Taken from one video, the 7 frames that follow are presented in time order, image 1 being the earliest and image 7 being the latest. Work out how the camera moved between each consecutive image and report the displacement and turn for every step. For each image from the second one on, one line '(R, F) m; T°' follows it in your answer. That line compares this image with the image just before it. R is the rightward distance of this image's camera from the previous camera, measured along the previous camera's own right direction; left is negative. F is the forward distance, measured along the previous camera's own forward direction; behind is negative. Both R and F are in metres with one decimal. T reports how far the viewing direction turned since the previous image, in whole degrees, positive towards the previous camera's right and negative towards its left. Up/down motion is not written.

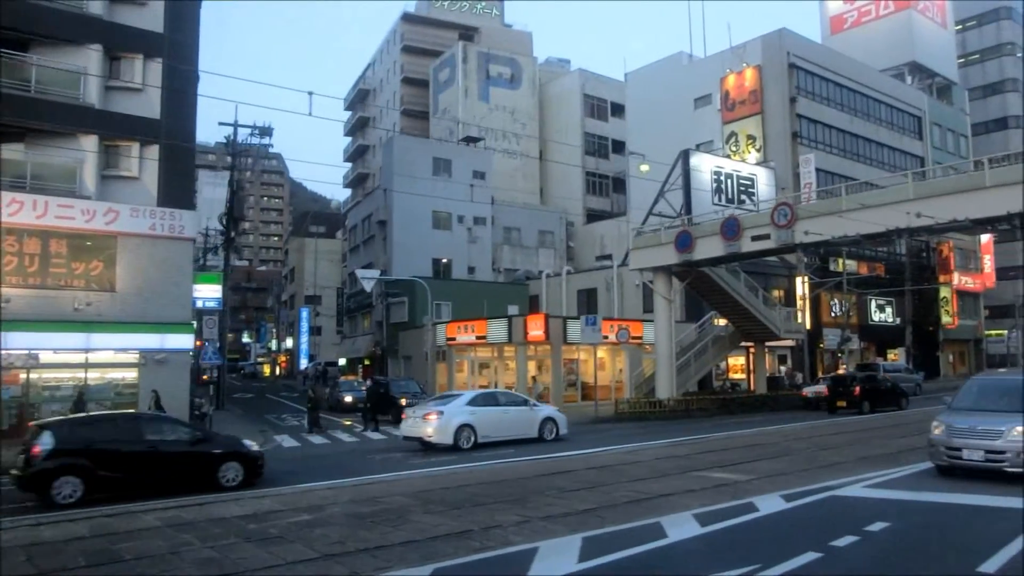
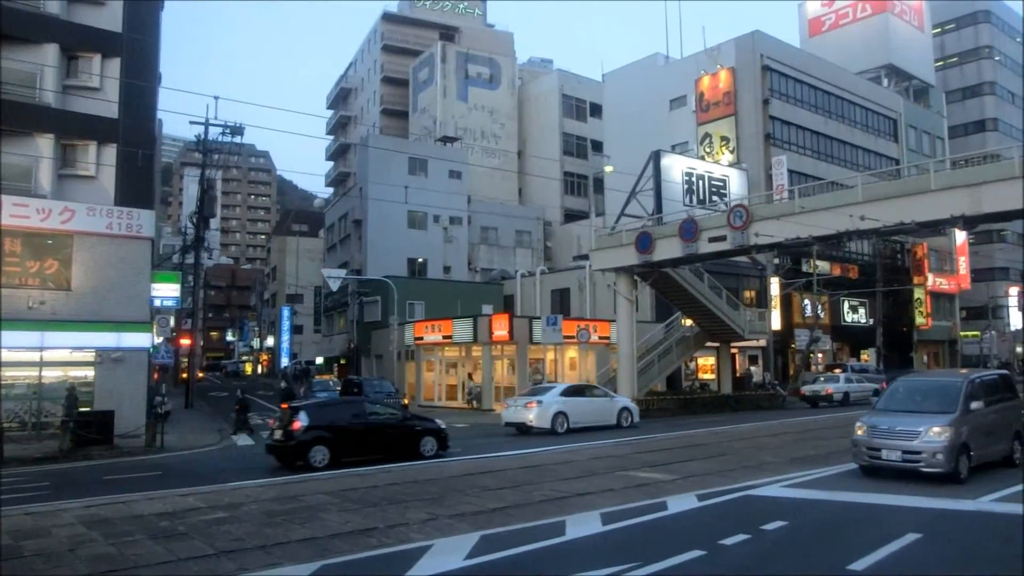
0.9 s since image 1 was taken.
(+1.2, -0.2) m; 0°
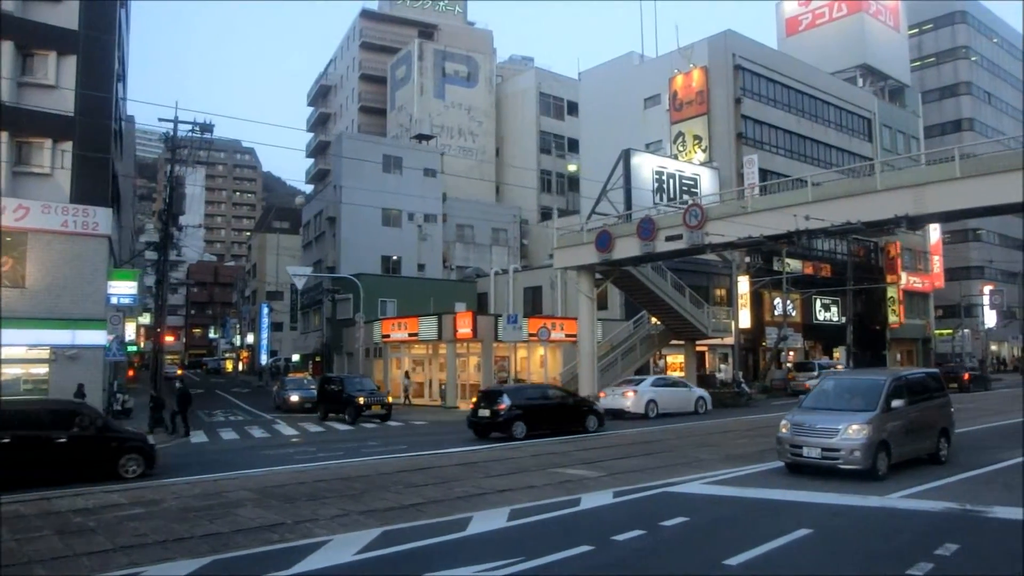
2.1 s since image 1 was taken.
(+1.2, -0.2) m; 0°
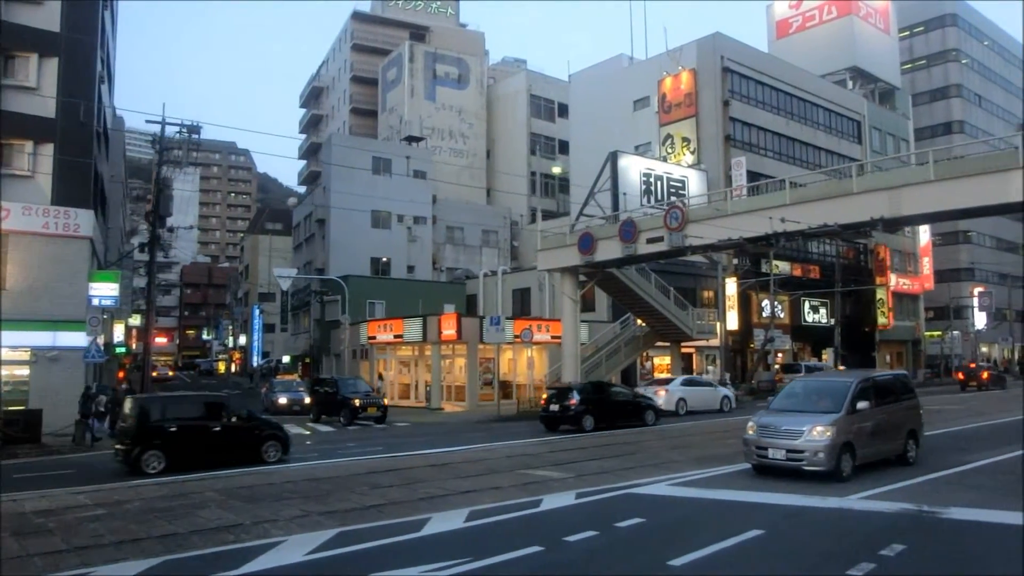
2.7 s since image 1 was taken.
(+0.6, -0.1) m; 0°
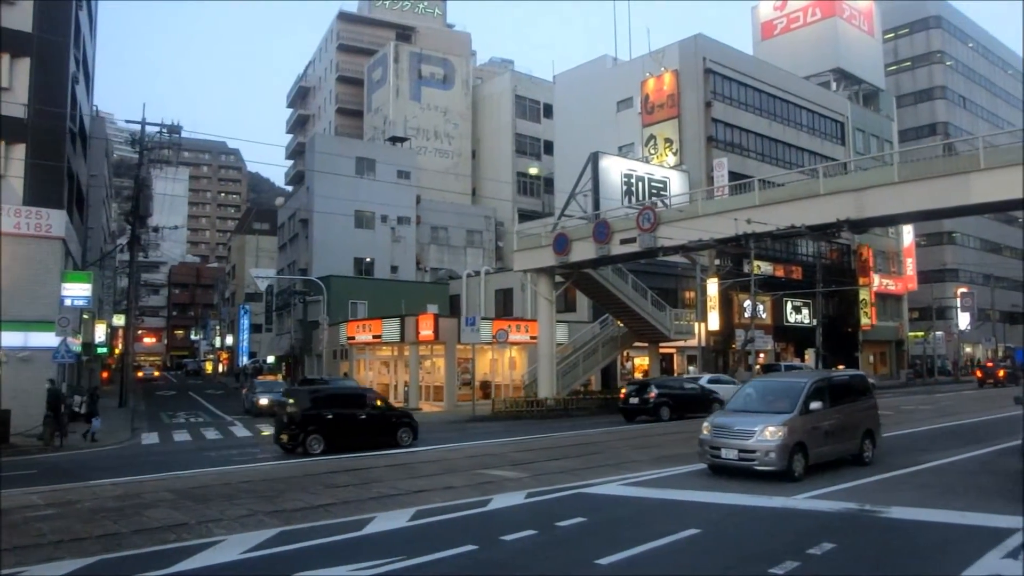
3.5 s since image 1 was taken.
(+0.7, -0.1) m; 0°
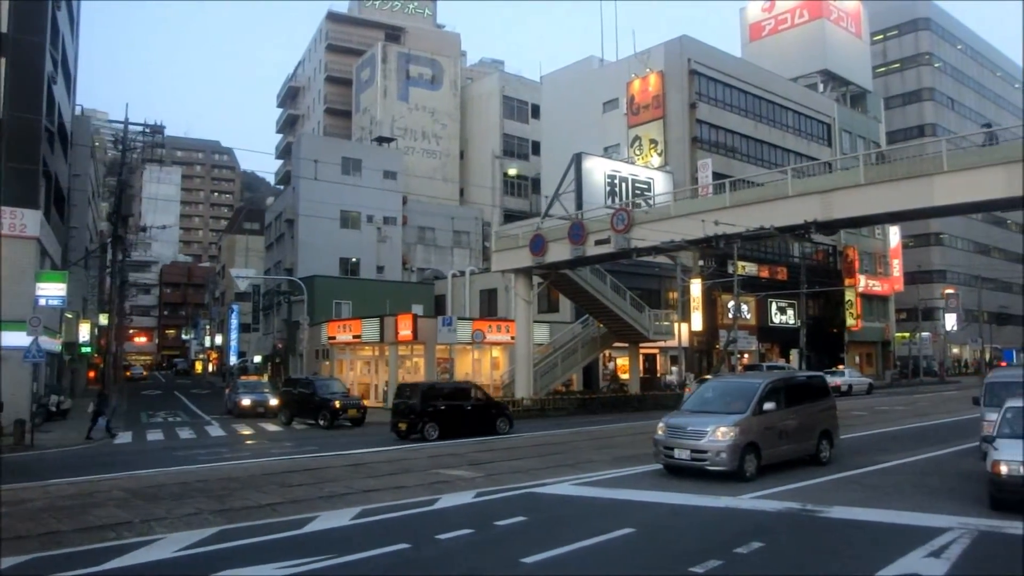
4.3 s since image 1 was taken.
(+0.8, -0.1) m; 0°
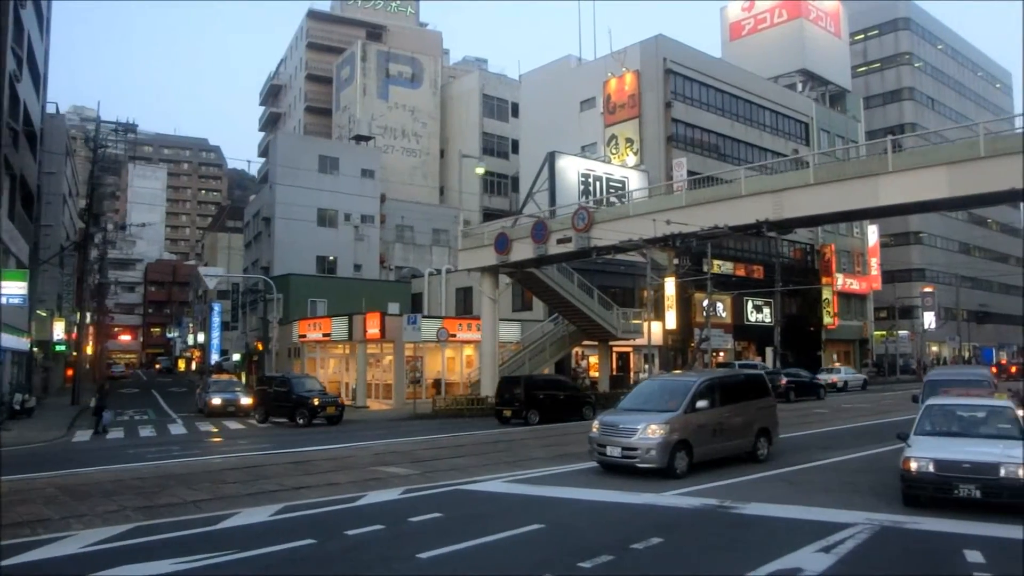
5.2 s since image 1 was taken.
(+1.1, -0.1) m; 0°
